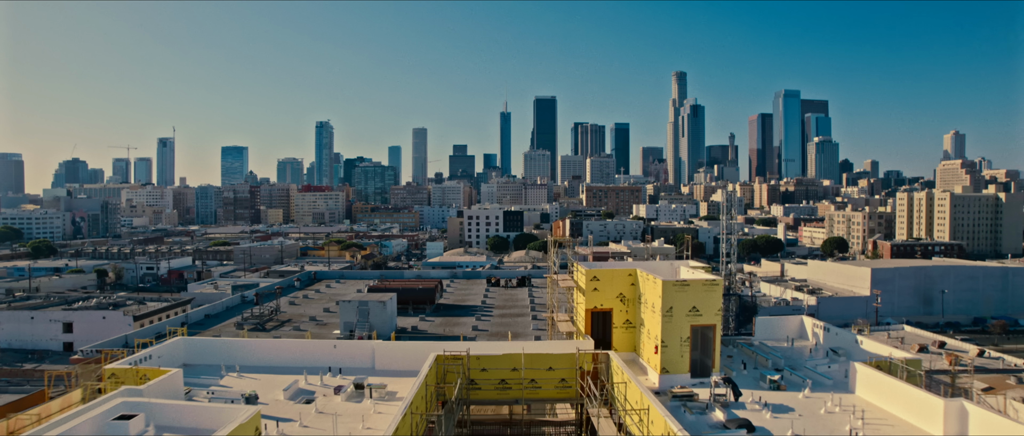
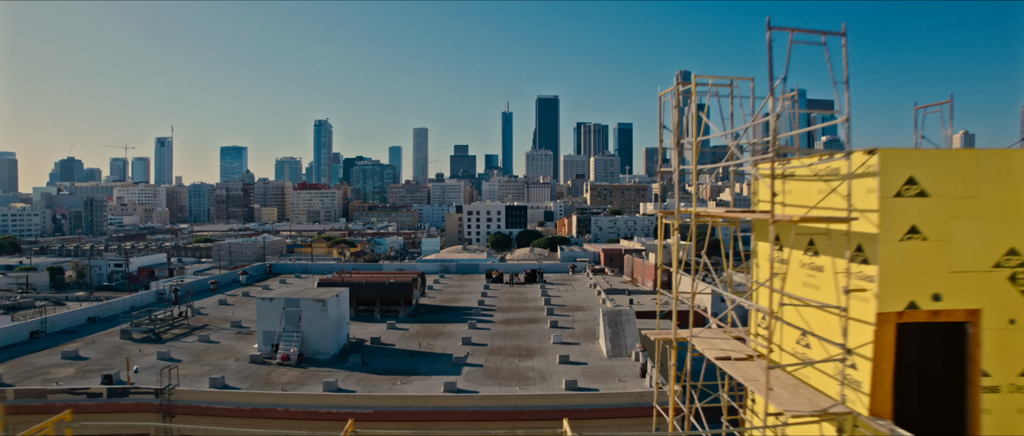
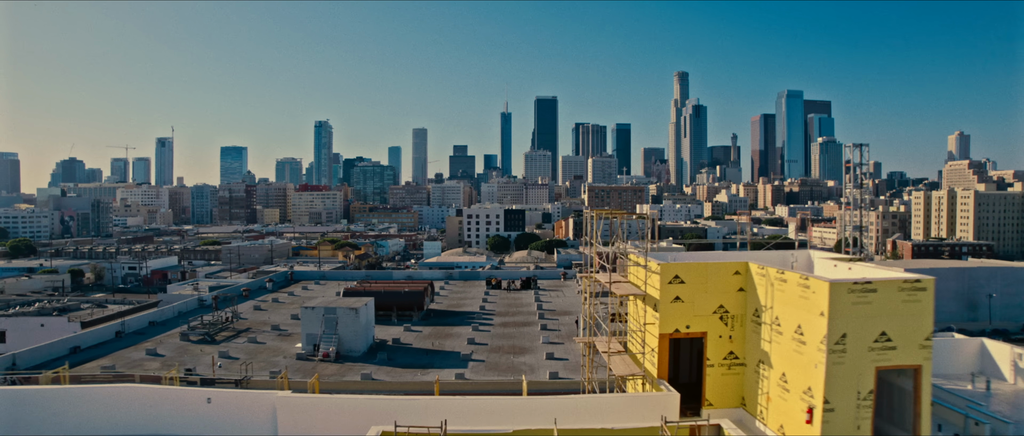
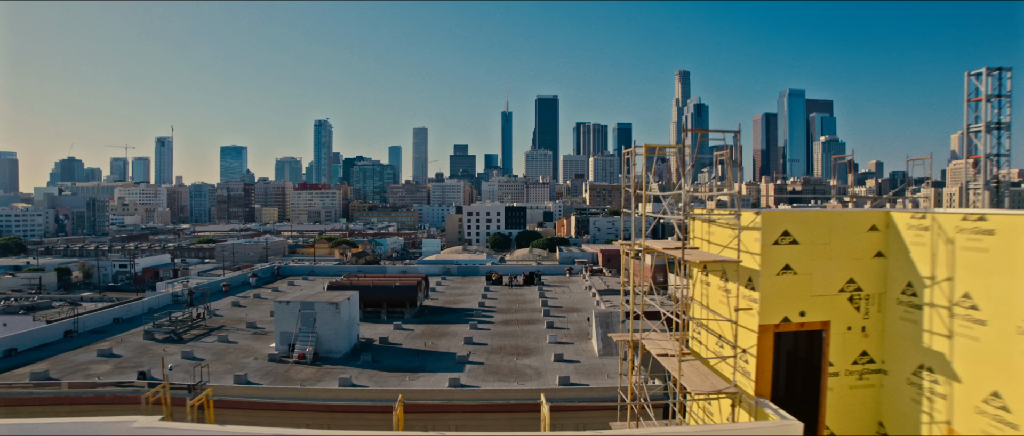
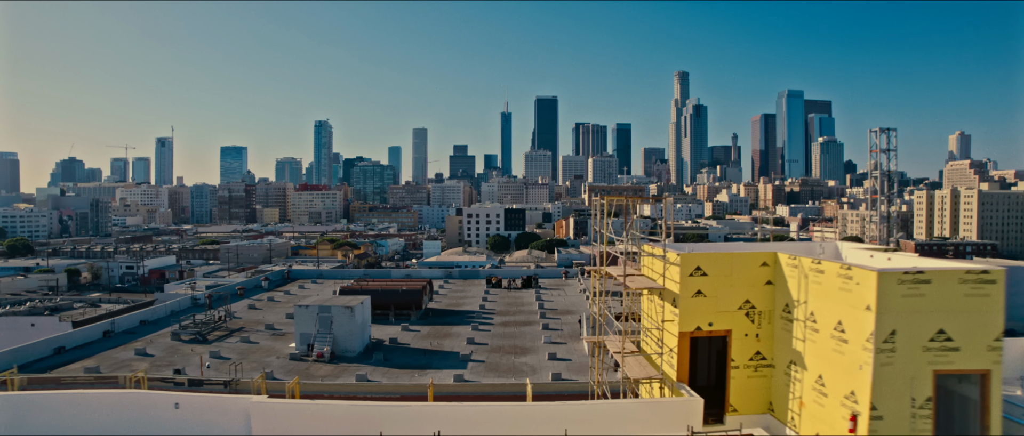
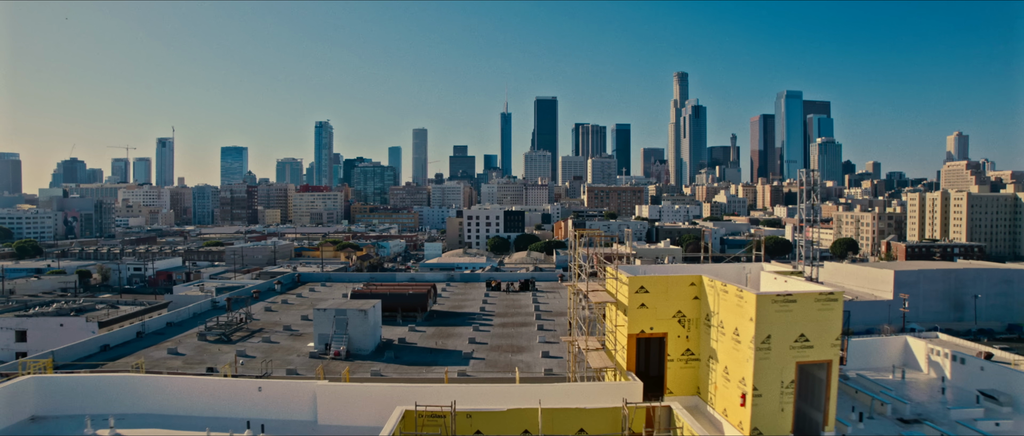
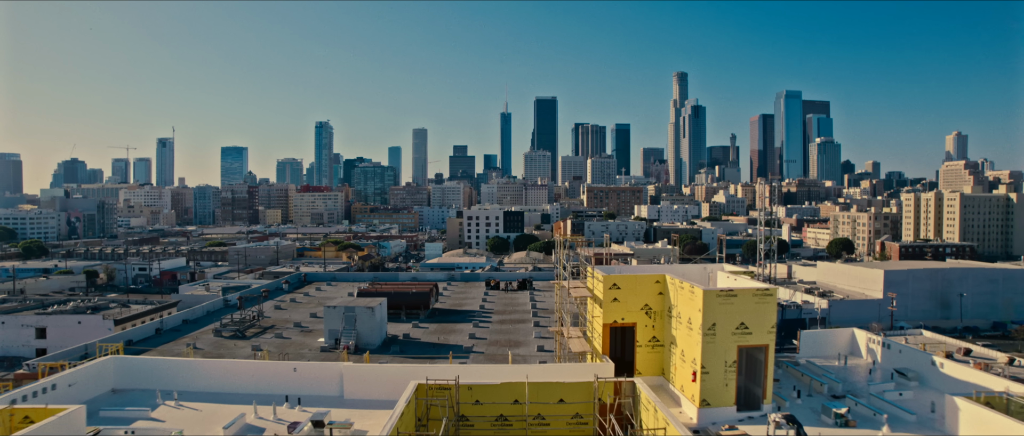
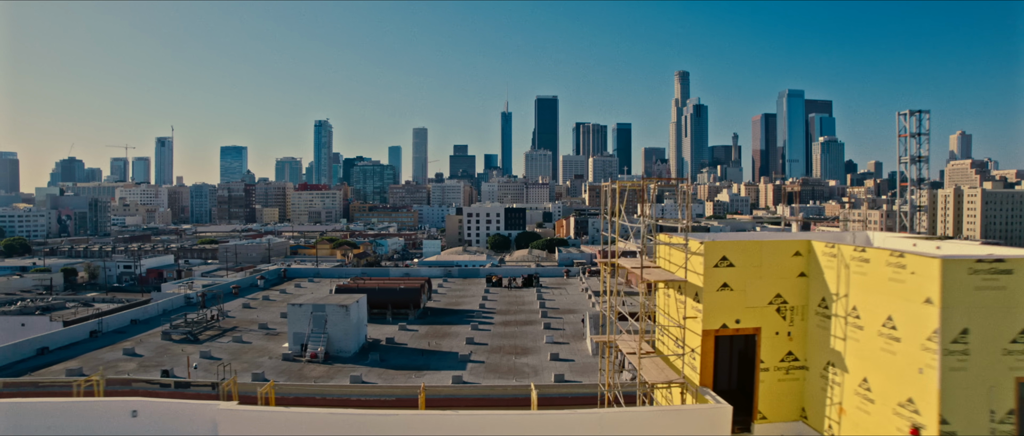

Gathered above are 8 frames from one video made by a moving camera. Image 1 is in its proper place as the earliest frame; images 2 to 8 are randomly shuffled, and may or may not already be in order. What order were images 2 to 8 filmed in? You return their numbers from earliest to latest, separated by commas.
7, 6, 3, 5, 8, 4, 2
